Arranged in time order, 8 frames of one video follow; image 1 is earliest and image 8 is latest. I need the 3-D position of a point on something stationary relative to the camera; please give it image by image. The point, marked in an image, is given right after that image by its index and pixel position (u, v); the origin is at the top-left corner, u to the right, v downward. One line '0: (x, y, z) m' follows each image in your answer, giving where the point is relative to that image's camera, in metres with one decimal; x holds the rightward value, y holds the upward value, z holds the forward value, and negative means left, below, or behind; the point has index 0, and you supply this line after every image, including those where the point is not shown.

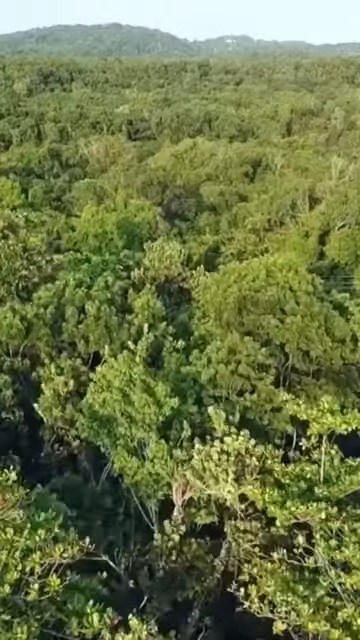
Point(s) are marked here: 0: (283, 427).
0: (+1.3, -1.3, +12.9) m
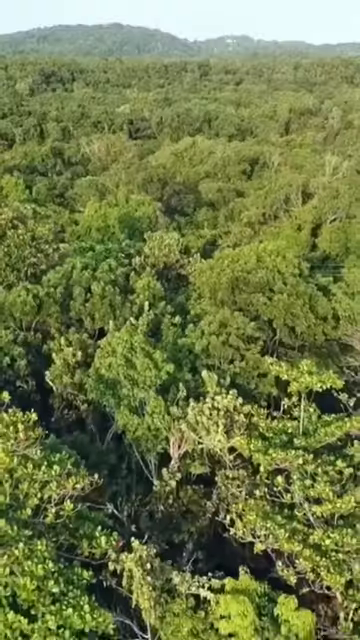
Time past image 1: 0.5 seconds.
0: (+1.3, -1.0, +14.5) m
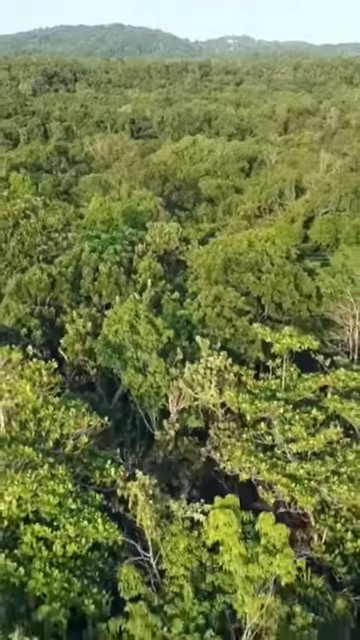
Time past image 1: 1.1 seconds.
0: (+1.2, -0.6, +16.4) m
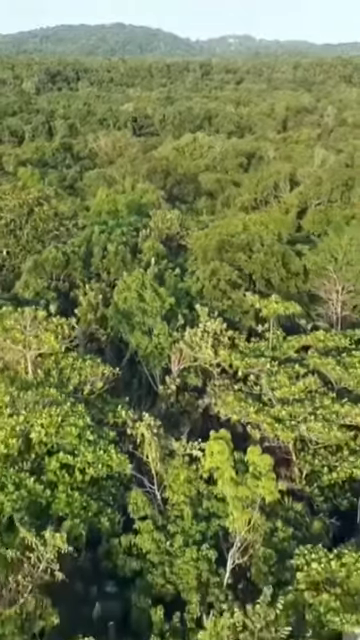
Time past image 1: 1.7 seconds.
0: (+1.2, 0.0, +18.6) m
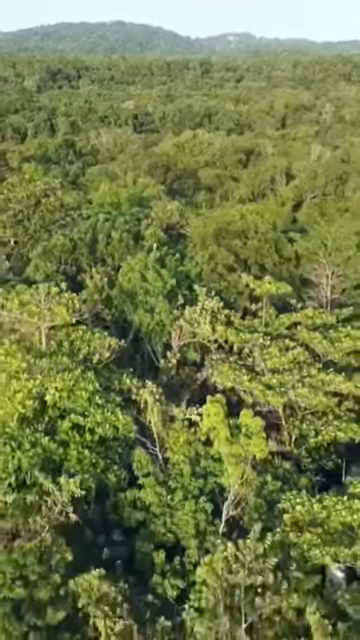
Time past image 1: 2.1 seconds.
0: (+1.2, +0.4, +20.0) m
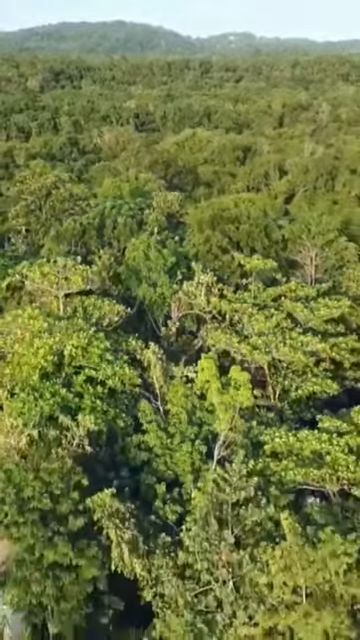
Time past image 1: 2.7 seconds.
0: (+1.2, +0.9, +22.5) m
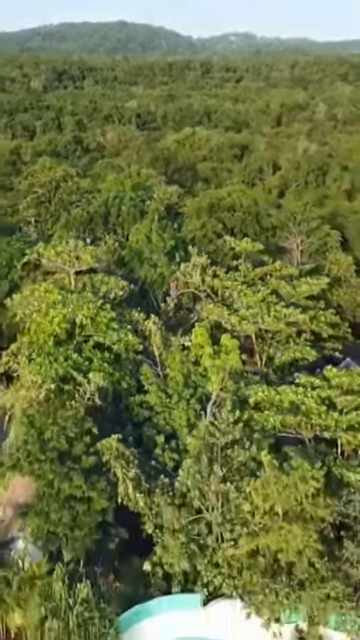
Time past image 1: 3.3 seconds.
0: (+1.2, +1.4, +25.0) m
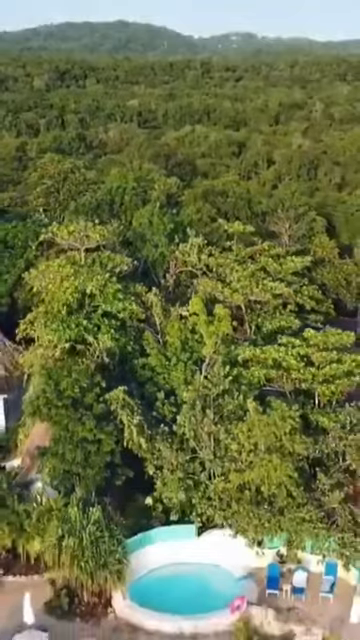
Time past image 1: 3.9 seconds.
0: (+1.1, +2.1, +27.7) m
